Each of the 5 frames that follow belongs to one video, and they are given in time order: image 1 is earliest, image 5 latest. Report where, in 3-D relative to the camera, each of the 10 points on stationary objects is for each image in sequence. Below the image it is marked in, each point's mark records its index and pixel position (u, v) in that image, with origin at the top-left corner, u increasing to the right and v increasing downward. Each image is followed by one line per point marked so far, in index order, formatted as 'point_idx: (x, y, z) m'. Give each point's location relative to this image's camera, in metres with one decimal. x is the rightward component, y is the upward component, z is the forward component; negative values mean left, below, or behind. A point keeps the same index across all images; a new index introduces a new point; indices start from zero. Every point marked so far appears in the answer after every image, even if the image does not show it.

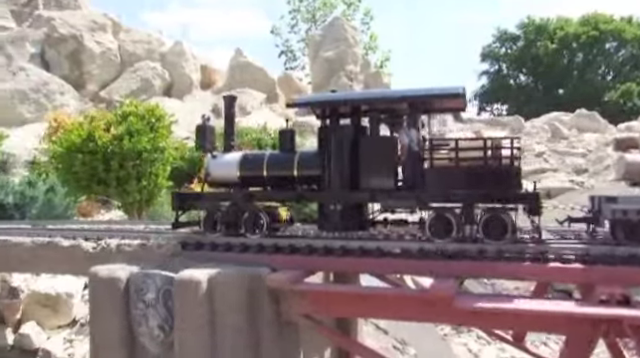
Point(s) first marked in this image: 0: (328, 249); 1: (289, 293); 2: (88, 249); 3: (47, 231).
0: (+0.1, -0.8, +8.1) m
1: (-0.3, -1.3, +7.5) m
2: (-3.1, -1.0, +9.3) m
3: (-4.3, -0.8, +10.8) m
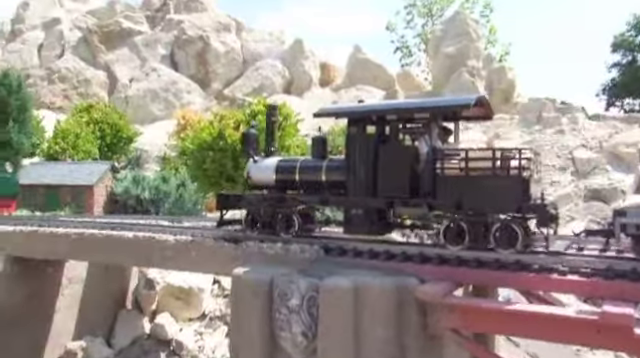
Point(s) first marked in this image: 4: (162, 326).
0: (+1.8, -0.9, +7.7) m
1: (+1.2, -1.3, +7.2) m
2: (-1.3, -1.0, +9.4) m
3: (-2.2, -0.8, +11.1) m
4: (-3.6, -3.4, +15.5) m
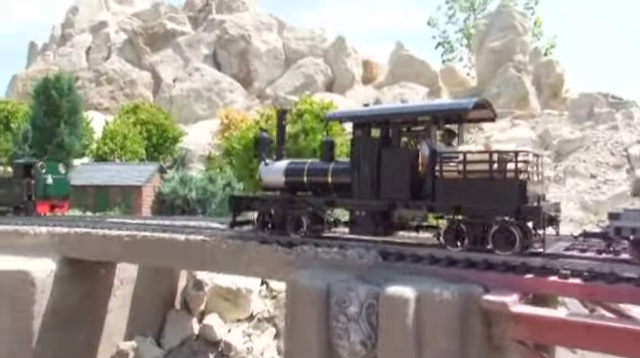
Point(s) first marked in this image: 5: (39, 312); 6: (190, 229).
0: (+2.4, -1.0, +7.4) m
1: (+1.8, -1.4, +6.9) m
2: (-0.5, -1.0, +9.3) m
3: (-1.3, -0.9, +11.0) m
4: (-2.5, -3.4, +15.5) m
5: (-5.4, -2.5, +13.0) m
6: (-2.3, -0.9, +12.0) m
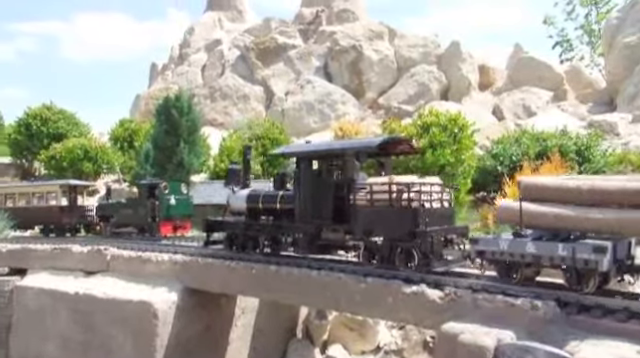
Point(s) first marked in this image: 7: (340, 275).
0: (+3.9, -1.2, +5.7) m
1: (+3.2, -1.7, +5.3) m
2: (+1.3, -1.4, +8.0) m
3: (+0.8, -1.3, +9.9) m
4: (+0.3, -3.9, +14.4) m
5: (-2.9, -3.1, +12.4) m
6: (-0.1, -1.3, +11.0) m
7: (+0.2, -1.4, +9.8) m
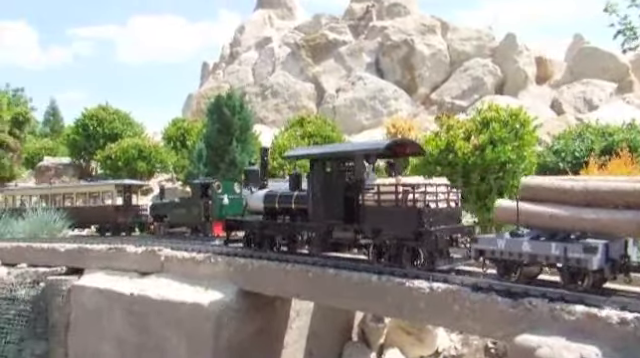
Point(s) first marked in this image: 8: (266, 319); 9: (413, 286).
0: (+4.4, -1.2, +4.9) m
1: (+3.7, -1.7, +4.6) m
2: (+2.0, -1.4, +7.4) m
3: (+1.6, -1.3, +9.3) m
4: (+1.5, -3.8, +13.9) m
5: (-1.9, -3.1, +12.2) m
6: (+0.8, -1.3, +10.5) m
7: (+1.1, -1.4, +9.3) m
8: (-1.1, -2.7, +13.3) m
9: (+1.1, -1.4, +8.8) m
